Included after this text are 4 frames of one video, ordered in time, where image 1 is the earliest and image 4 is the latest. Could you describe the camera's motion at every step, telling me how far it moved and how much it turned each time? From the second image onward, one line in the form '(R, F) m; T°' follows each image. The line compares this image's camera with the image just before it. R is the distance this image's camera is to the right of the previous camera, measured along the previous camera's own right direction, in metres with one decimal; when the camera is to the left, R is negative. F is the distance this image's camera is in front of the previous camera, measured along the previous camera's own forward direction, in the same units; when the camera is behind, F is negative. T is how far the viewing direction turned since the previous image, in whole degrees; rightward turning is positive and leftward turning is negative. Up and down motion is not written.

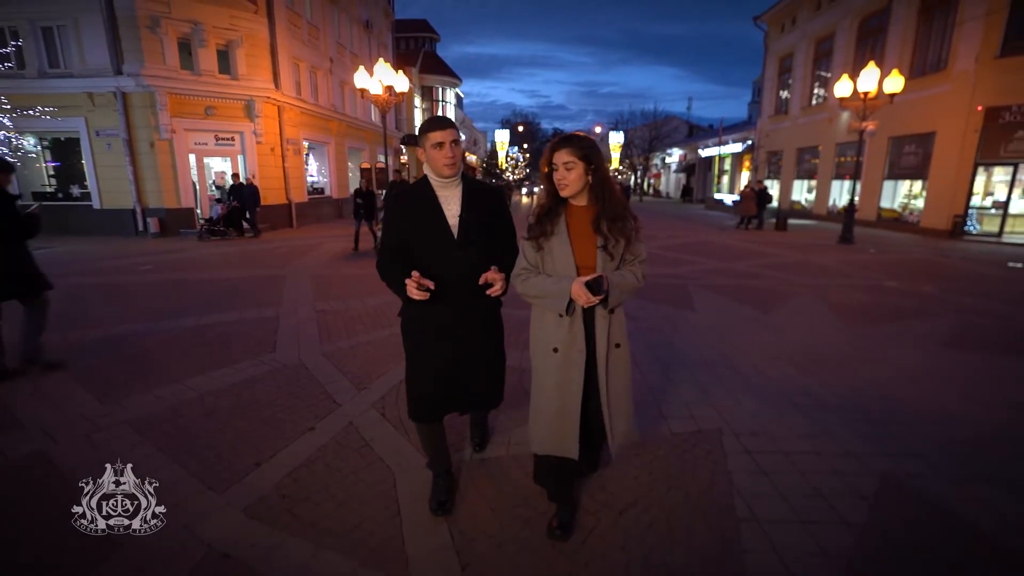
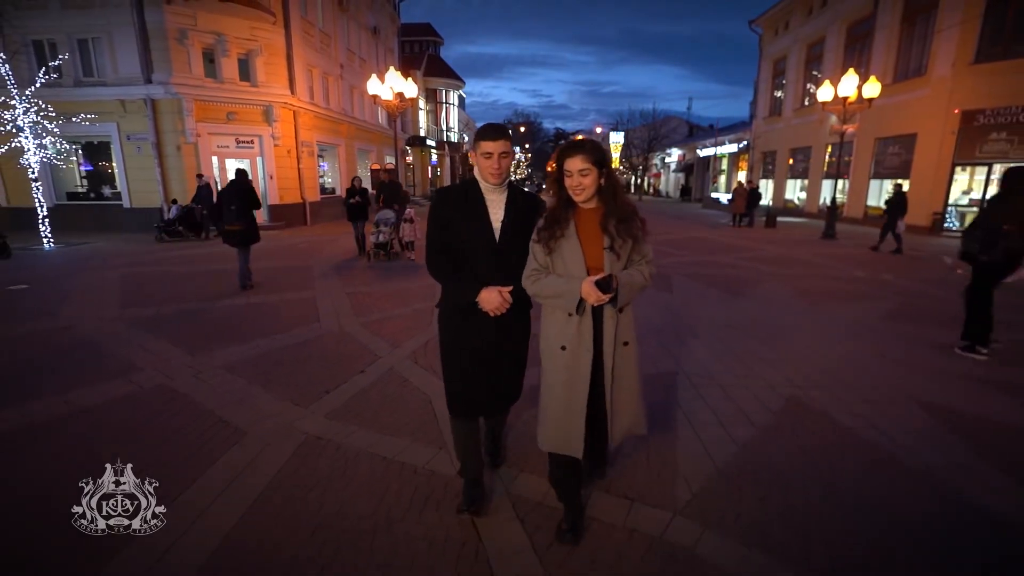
(0.0, -1.1) m; 0°
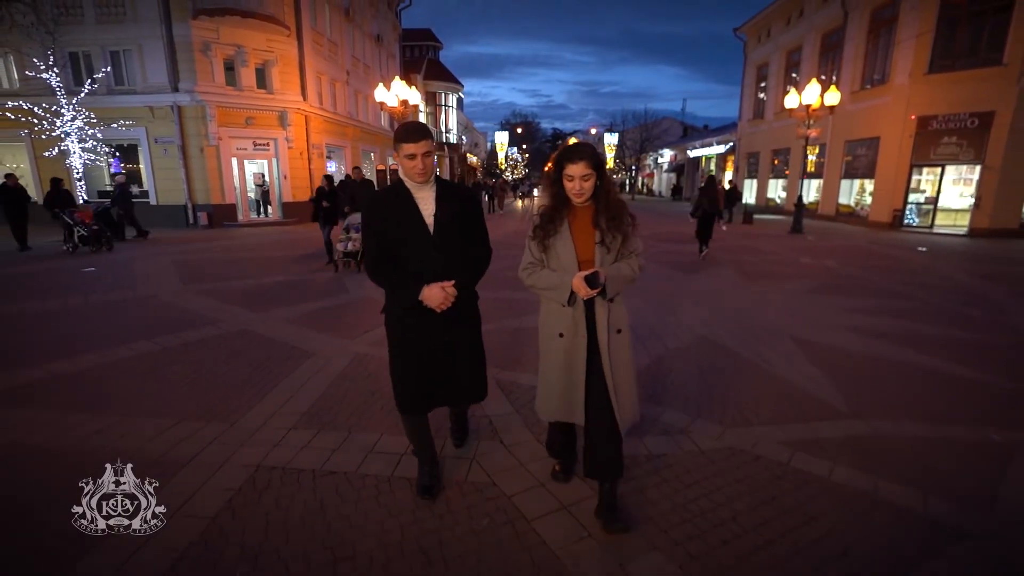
(+0.1, -1.6) m; 0°
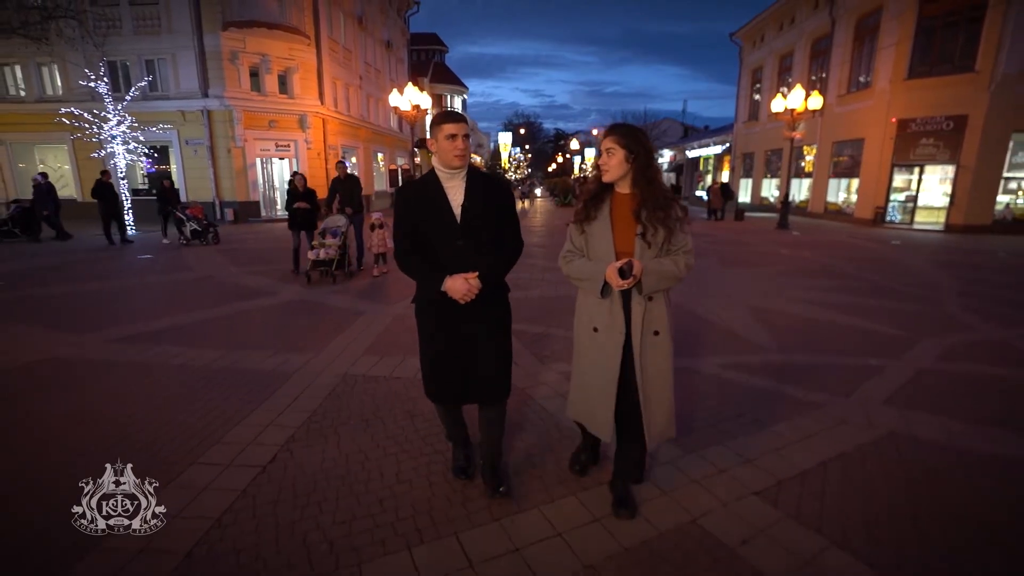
(-0.1, -1.3) m; 0°
